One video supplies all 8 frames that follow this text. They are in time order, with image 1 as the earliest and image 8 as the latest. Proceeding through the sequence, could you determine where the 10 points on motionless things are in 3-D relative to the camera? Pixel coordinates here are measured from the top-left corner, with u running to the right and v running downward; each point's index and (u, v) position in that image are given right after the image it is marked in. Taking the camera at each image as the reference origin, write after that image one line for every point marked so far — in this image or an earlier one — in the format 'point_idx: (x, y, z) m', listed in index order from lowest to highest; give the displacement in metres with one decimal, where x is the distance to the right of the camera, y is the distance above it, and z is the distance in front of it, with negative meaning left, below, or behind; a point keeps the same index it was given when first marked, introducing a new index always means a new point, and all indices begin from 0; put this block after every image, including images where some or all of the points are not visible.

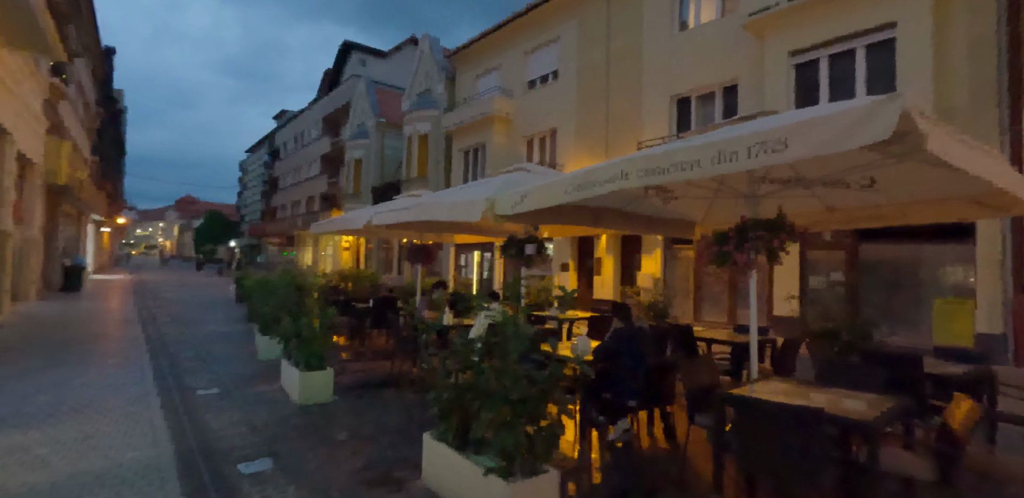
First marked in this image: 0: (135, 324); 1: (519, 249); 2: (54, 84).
0: (-8.7, -1.7, +11.5) m
1: (+0.1, 0.0, +7.7) m
2: (-14.8, +5.3, +16.0) m
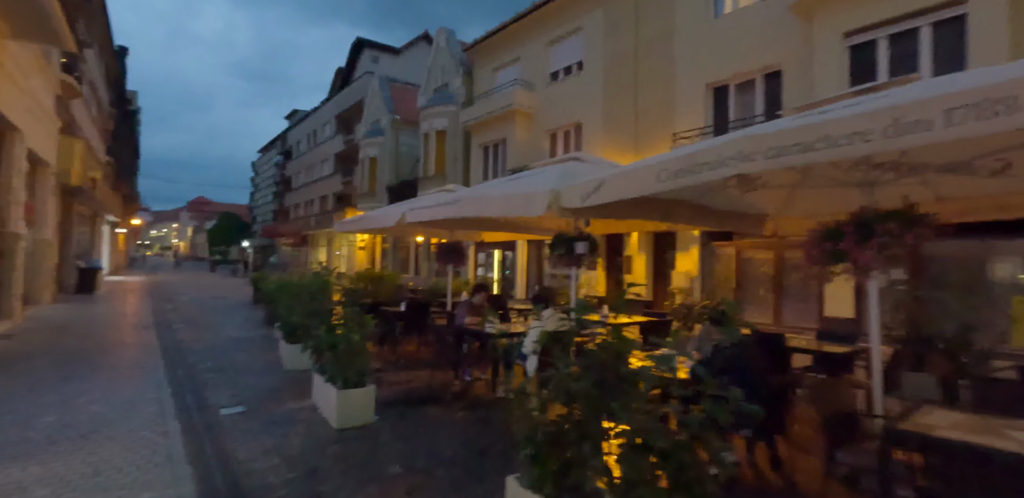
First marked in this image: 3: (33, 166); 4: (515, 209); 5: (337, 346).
0: (-7.9, -1.8, +10.9) m
1: (+0.8, 0.0, +6.9) m
2: (-14.0, +5.2, +15.6) m
3: (-13.5, +2.4, +14.0) m
4: (0.0, +0.4, +5.2) m
5: (-1.7, -1.0, +4.9) m
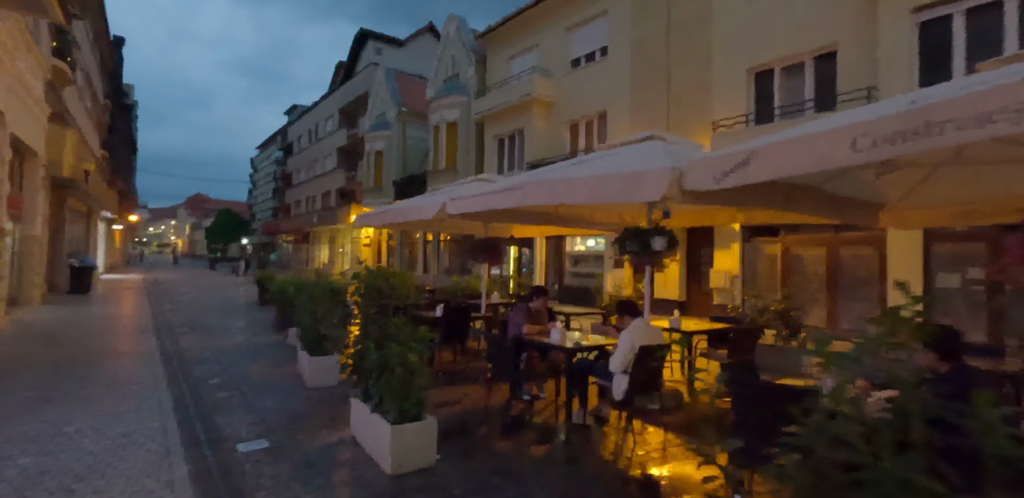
0: (-7.2, -1.7, +9.8) m
1: (+1.6, +0.1, +5.9) m
2: (-13.2, +5.3, +14.4) m
3: (-12.7, +2.4, +12.8) m
4: (+0.8, +0.5, +4.1) m
5: (-0.9, -0.9, +3.9) m
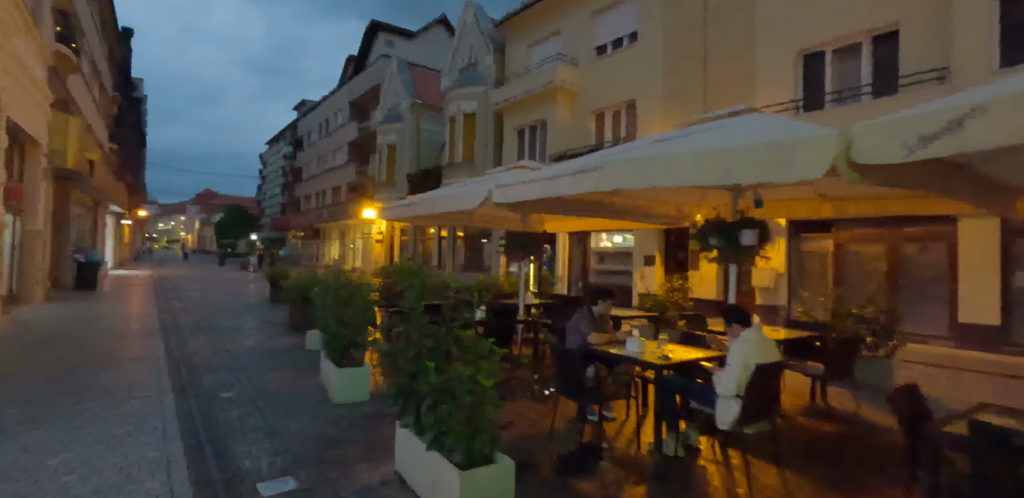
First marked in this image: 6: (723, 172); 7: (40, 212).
0: (-6.5, -1.6, +9.0) m
1: (+2.2, +0.1, +5.0) m
2: (-12.5, +5.4, +13.7) m
3: (-12.0, +2.6, +12.1) m
4: (+1.4, +0.5, +3.2) m
5: (-0.3, -0.9, +3.0) m
6: (+1.4, +0.5, +3.3) m
7: (-12.3, +1.0, +13.0) m
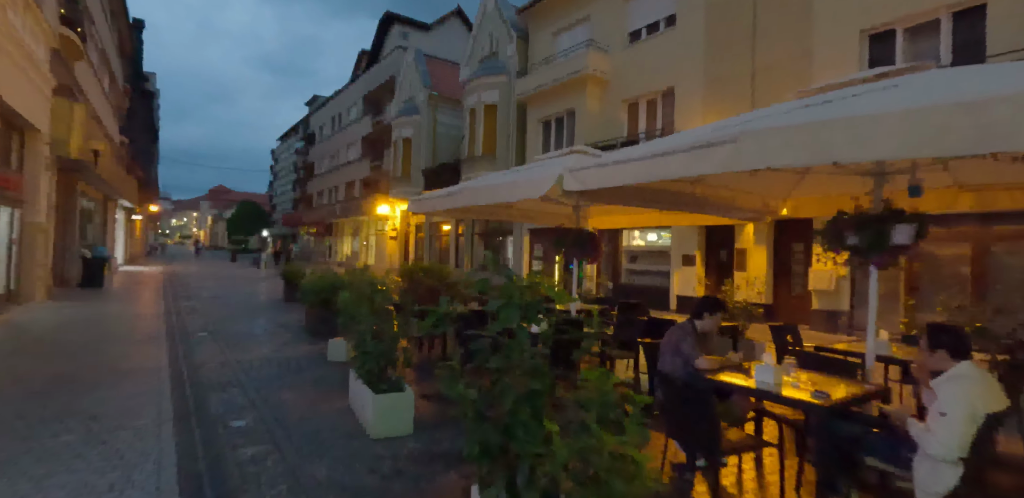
0: (-5.8, -1.5, +8.1) m
1: (+2.9, +0.1, +3.9) m
2: (-11.6, +5.6, +12.8) m
3: (-11.2, +2.7, +11.3) m
4: (+2.1, +0.5, +2.2) m
5: (+0.3, -0.9, +2.0) m
6: (+2.0, +0.5, +2.2) m
7: (-11.5, +1.1, +12.1) m
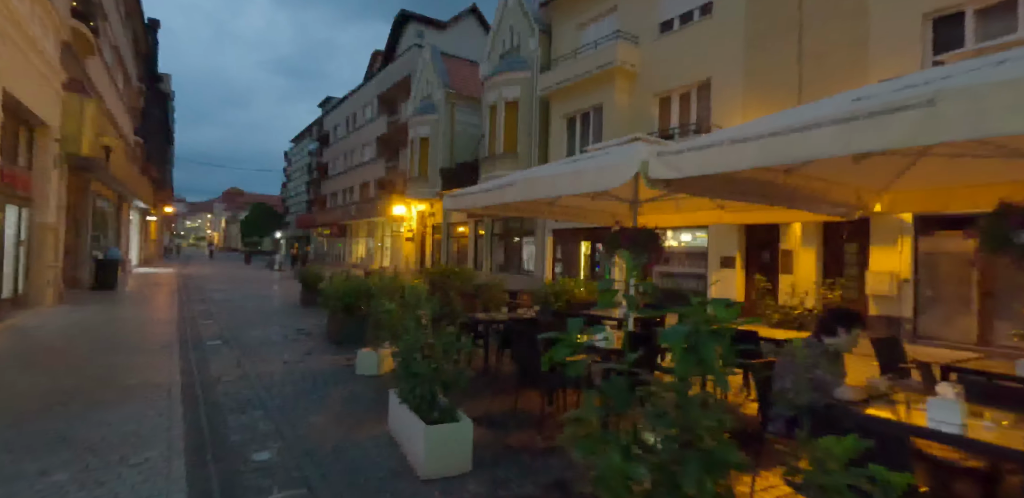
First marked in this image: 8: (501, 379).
0: (-5.1, -1.5, +7.5) m
1: (+3.4, +0.1, +3.1) m
2: (-10.9, +5.5, +12.3) m
3: (-10.4, +2.7, +10.7) m
4: (+2.6, +0.5, +1.4) m
5: (+0.8, -0.9, +1.2) m
6: (+2.6, +0.5, +1.4) m
7: (-10.8, +1.0, +11.6) m
8: (-0.1, -1.6, +6.0) m
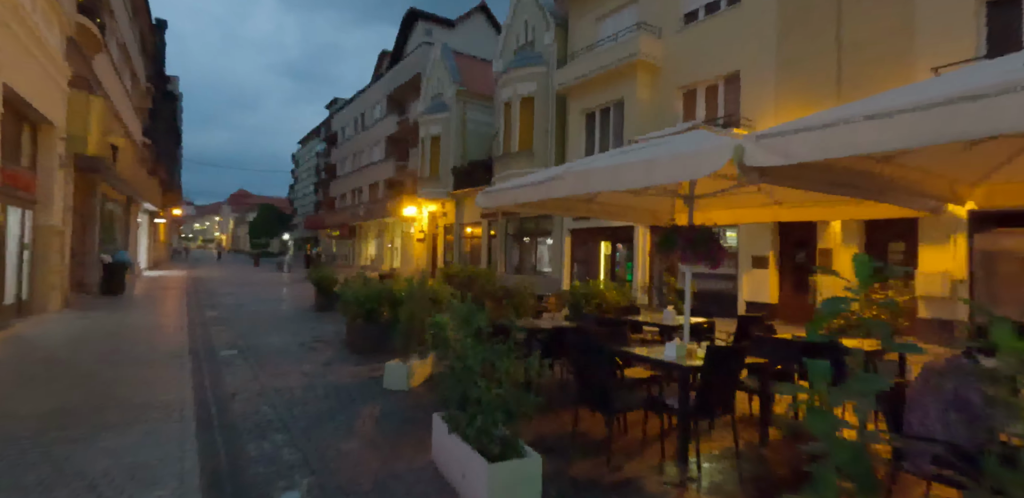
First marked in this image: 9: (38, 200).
0: (-4.6, -1.6, +6.9) m
1: (+3.9, +0.1, +2.5) m
2: (-10.3, +5.5, +11.9) m
3: (-9.9, +2.6, +10.3) m
4: (+3.0, +0.5, +0.7) m
5: (+1.2, -0.9, +0.6) m
6: (+3.0, +0.5, +0.8) m
7: (-10.2, +1.0, +11.2) m
8: (+0.4, -1.6, +5.4) m
9: (-10.2, +1.1, +10.7) m
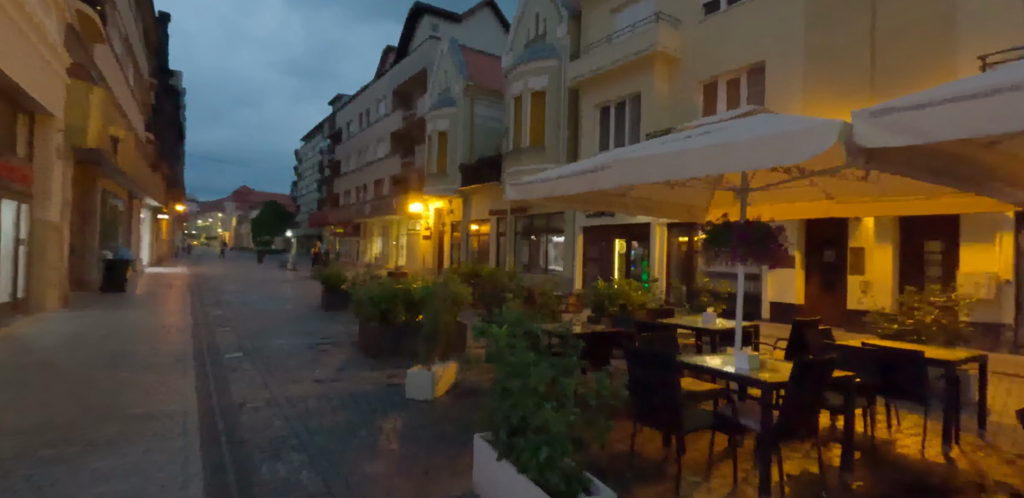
0: (-4.2, -1.5, +6.5) m
1: (+4.2, +0.1, +1.9) m
2: (-9.9, +5.5, +11.4) m
3: (-9.5, +2.7, +9.8) m
4: (+3.4, +0.5, +0.2) m
5: (+1.6, -0.9, +0.1) m
6: (+3.3, +0.5, +0.3) m
7: (-9.9, +1.1, +10.7) m
8: (+0.7, -1.5, +4.9) m
9: (-9.8, +1.2, +10.3) m
